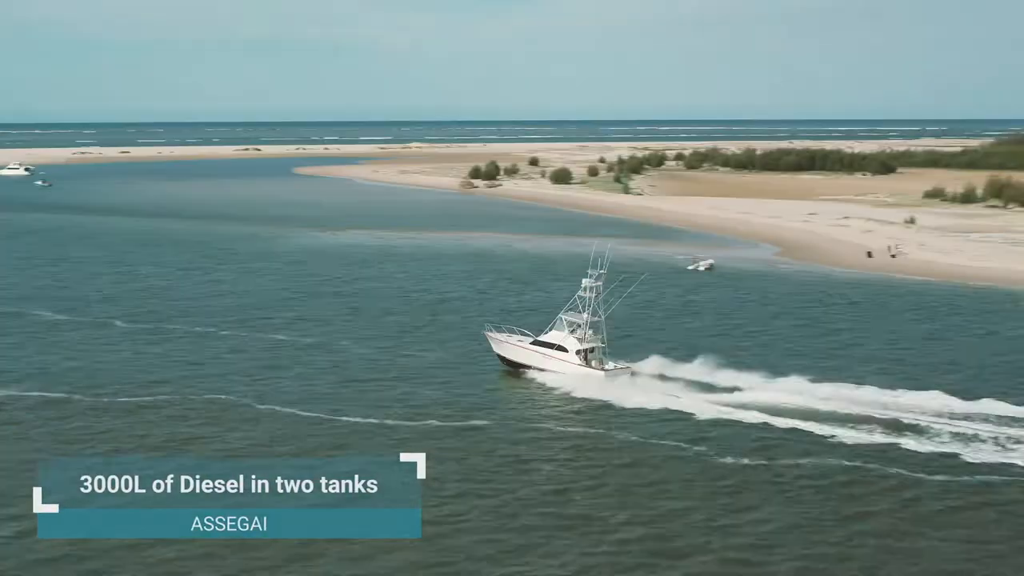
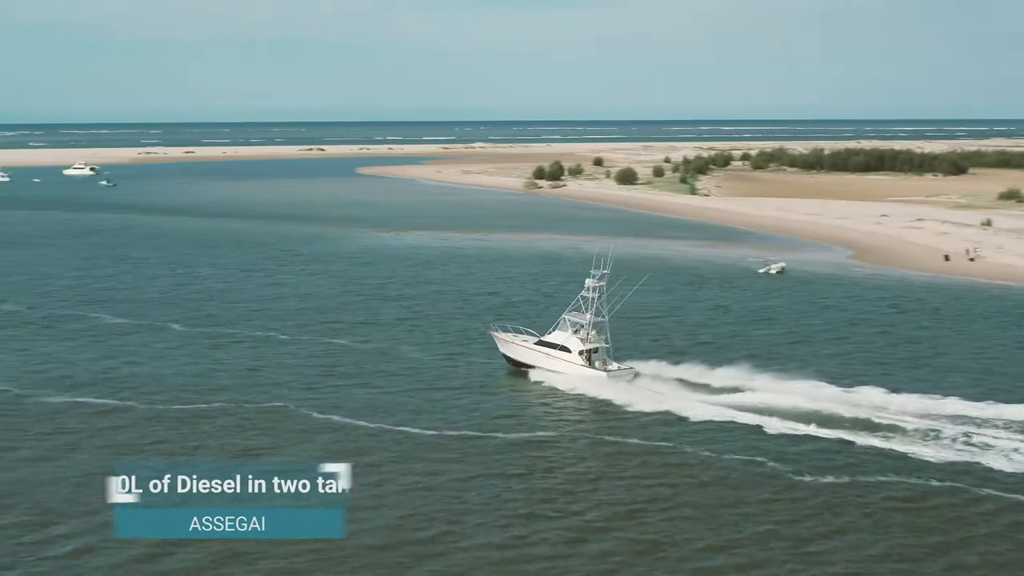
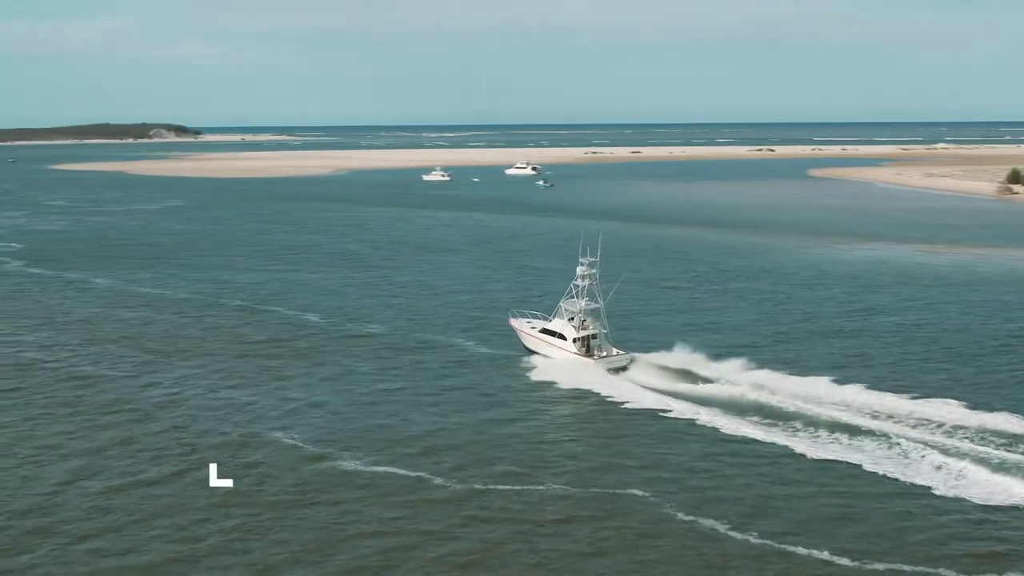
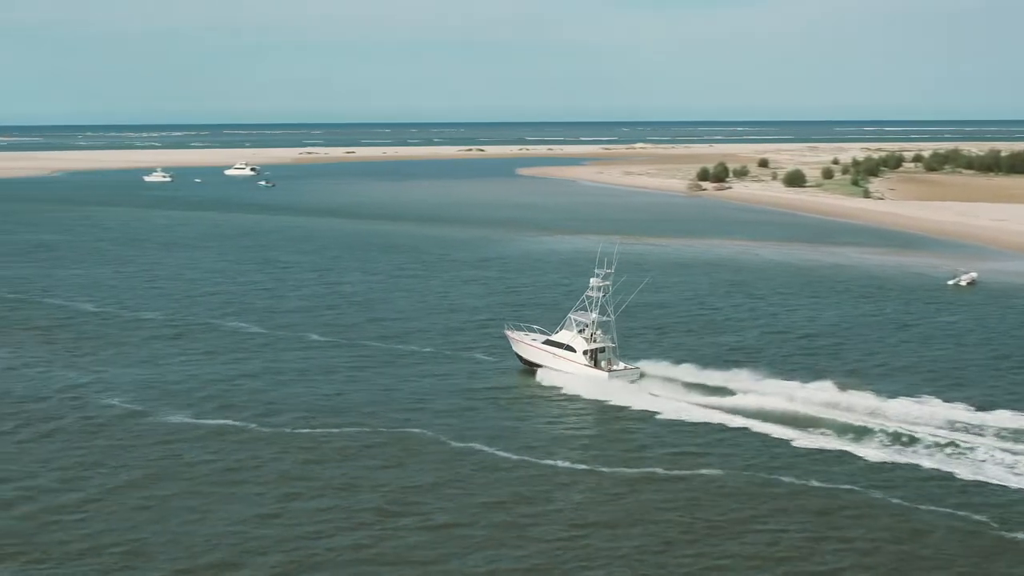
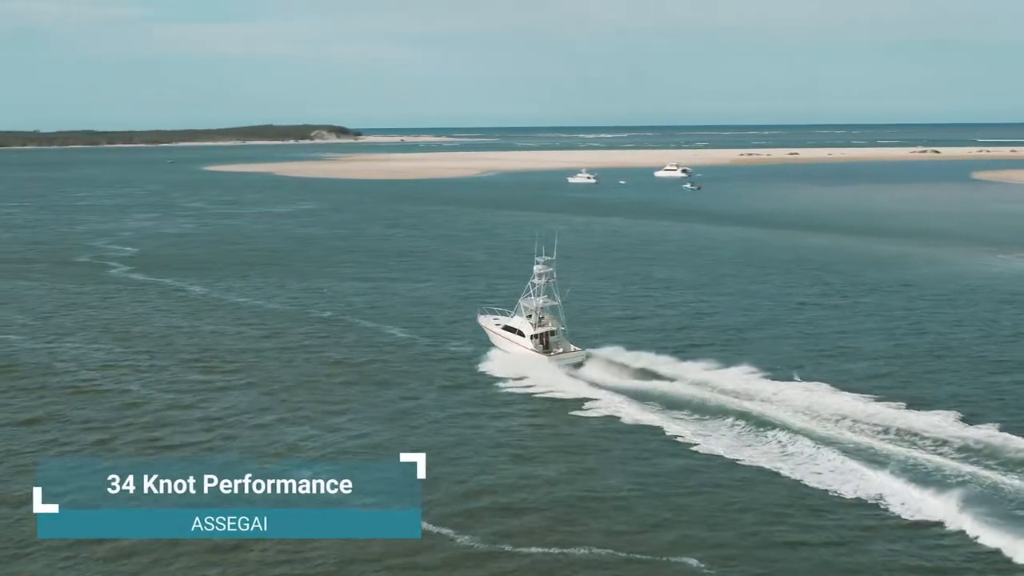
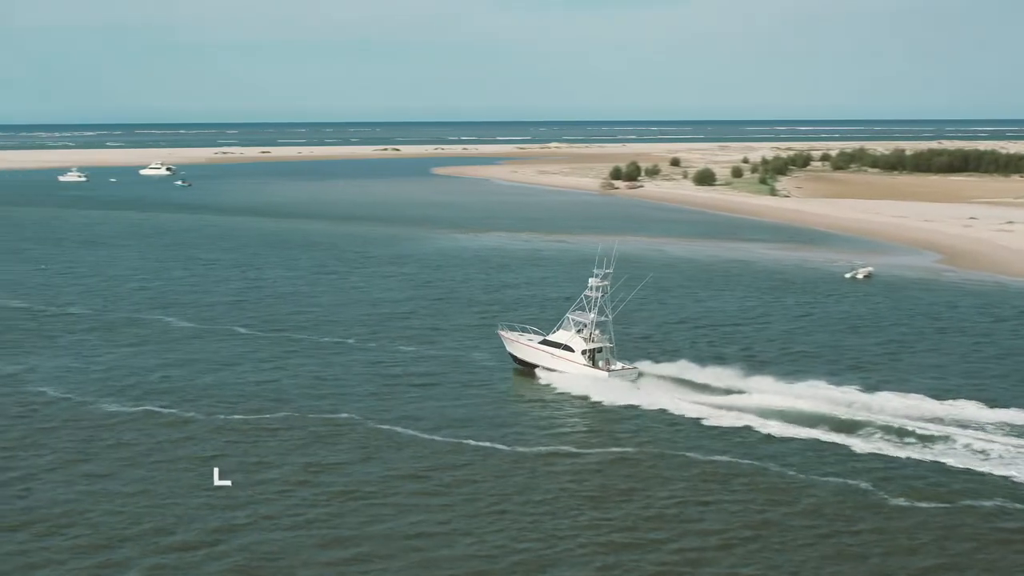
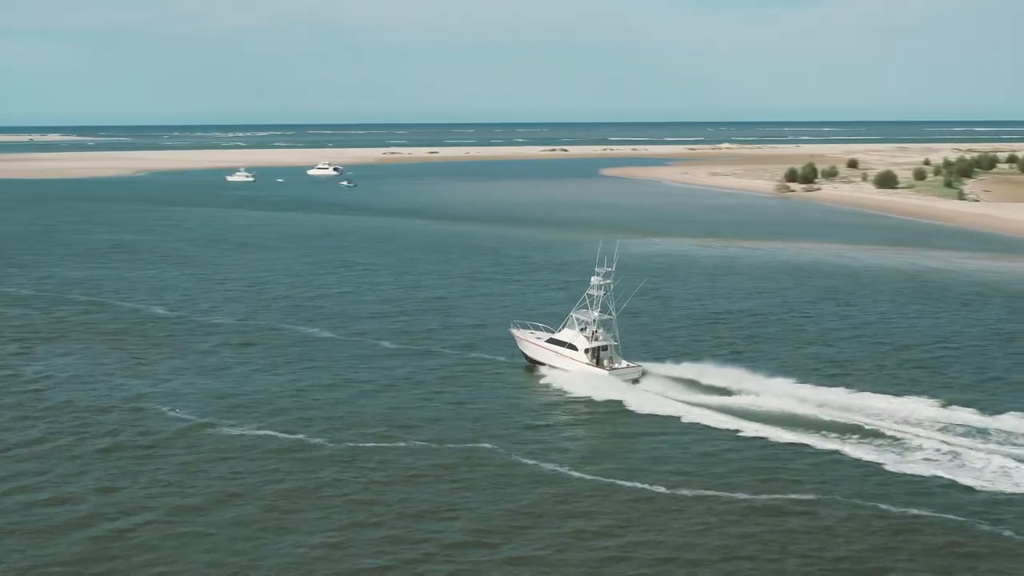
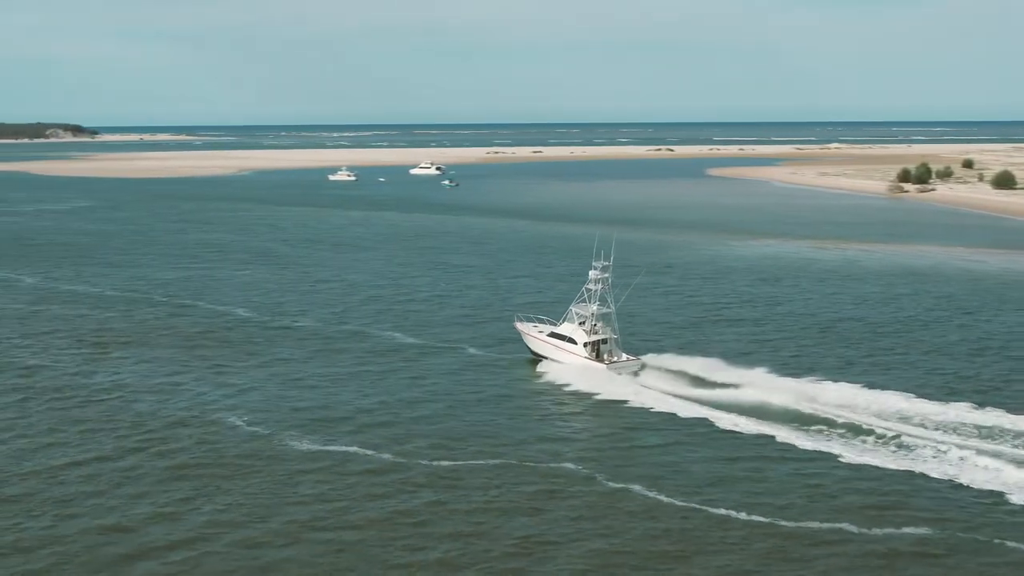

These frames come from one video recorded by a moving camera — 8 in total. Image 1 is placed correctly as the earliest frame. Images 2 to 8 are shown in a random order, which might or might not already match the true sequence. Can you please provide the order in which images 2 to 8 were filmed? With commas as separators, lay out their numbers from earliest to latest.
2, 6, 4, 7, 8, 3, 5
